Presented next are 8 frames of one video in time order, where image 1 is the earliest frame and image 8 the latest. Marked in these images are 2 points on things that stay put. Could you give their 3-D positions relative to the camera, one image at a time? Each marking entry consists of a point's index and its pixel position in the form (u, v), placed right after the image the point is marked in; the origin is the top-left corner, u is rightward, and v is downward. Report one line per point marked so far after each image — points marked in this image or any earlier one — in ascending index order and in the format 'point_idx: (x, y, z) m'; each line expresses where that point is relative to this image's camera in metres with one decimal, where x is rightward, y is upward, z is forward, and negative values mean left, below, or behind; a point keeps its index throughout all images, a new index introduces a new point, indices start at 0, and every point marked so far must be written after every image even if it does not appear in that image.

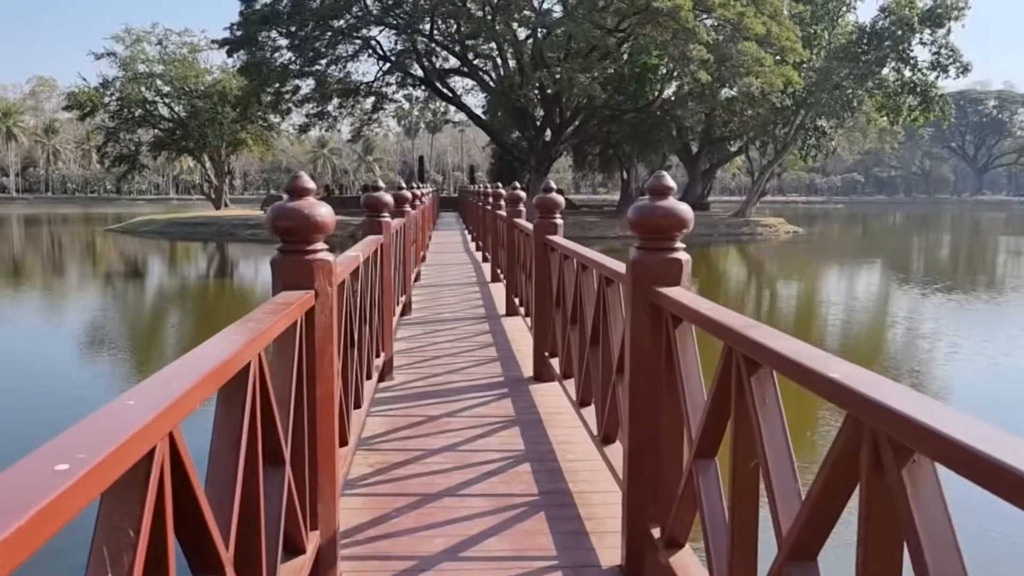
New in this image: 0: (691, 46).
0: (+4.0, +5.4, +19.9) m
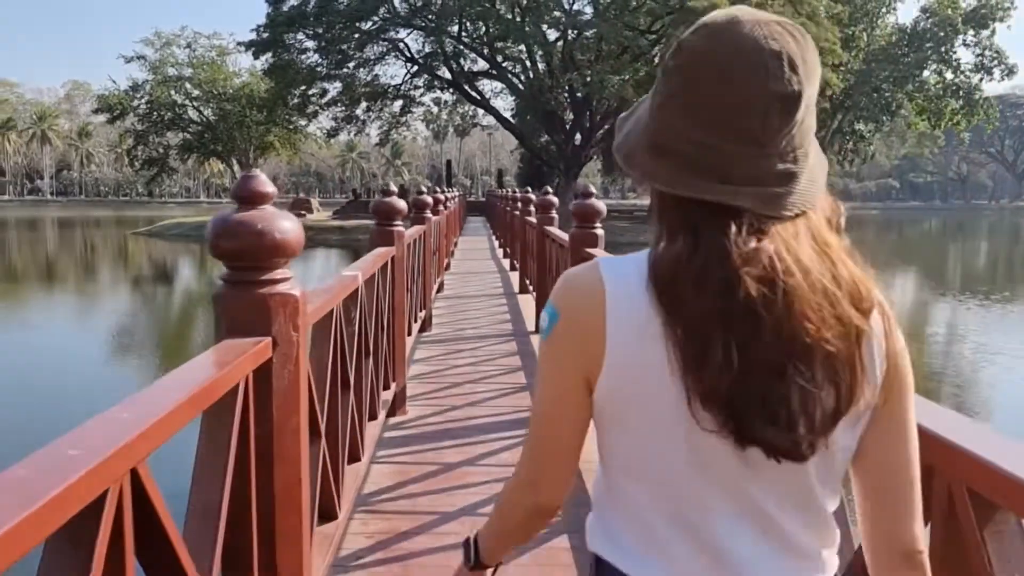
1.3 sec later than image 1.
0: (+4.6, +5.2, +19.3) m
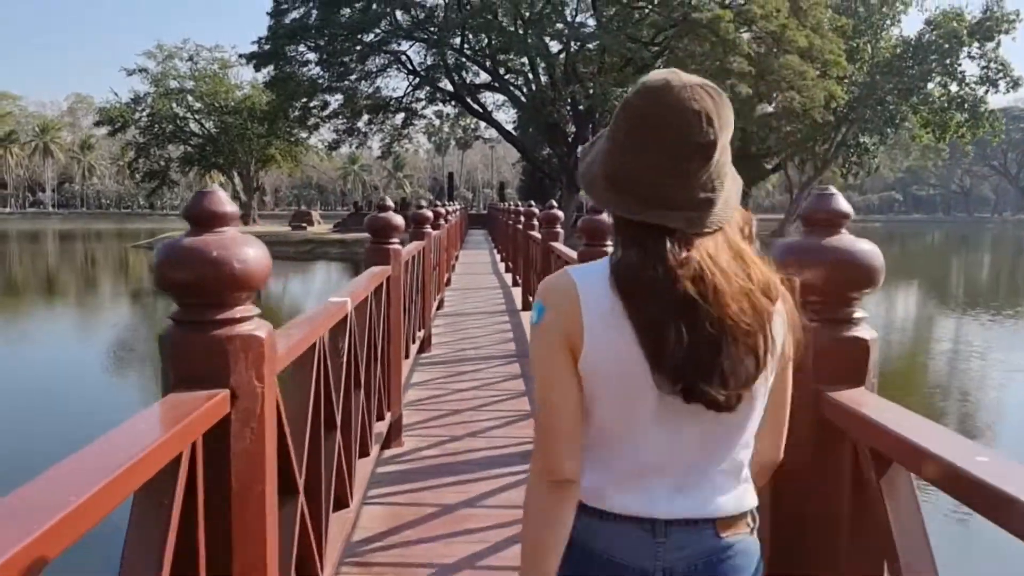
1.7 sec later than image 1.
0: (+4.7, +4.9, +19.1) m
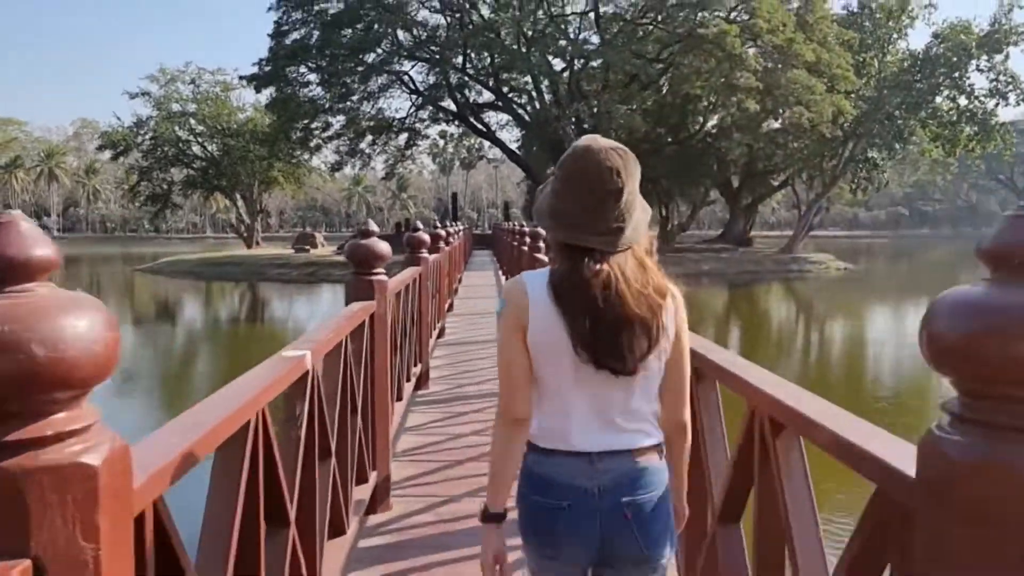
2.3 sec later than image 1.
0: (+4.8, +4.5, +18.8) m
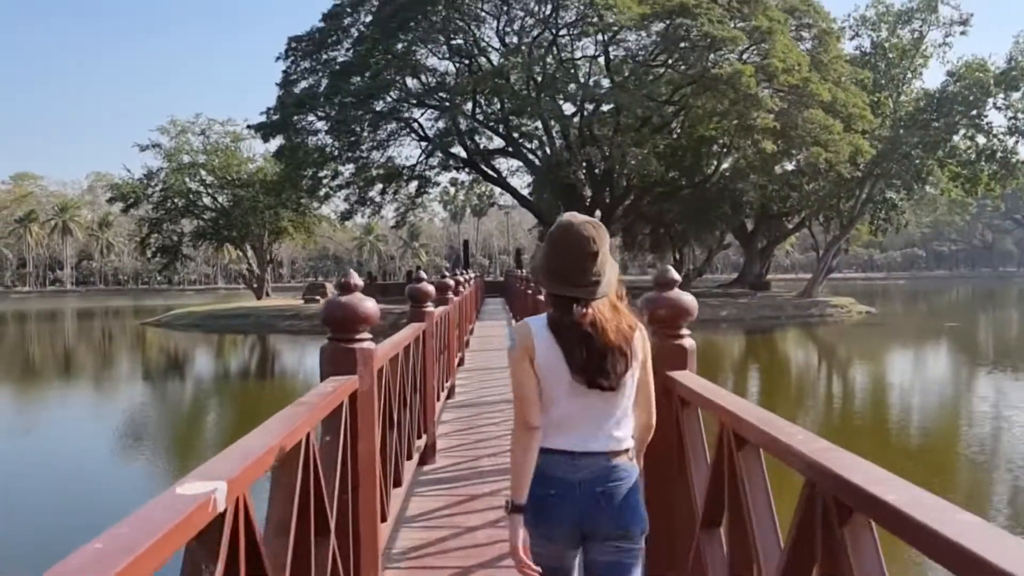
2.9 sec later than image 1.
0: (+5.0, +3.6, +18.4) m
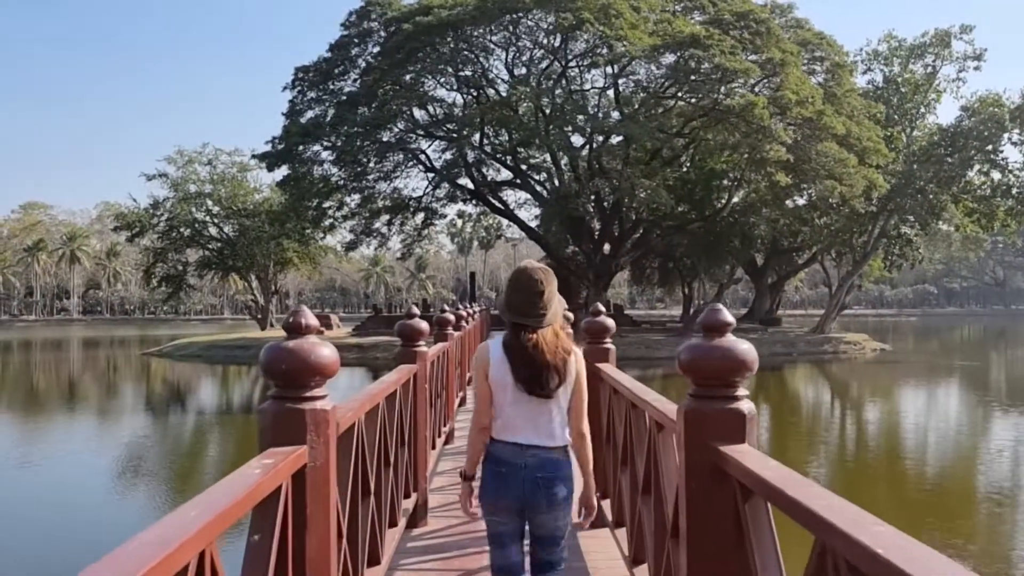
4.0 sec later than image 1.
0: (+5.1, +2.9, +18.0) m
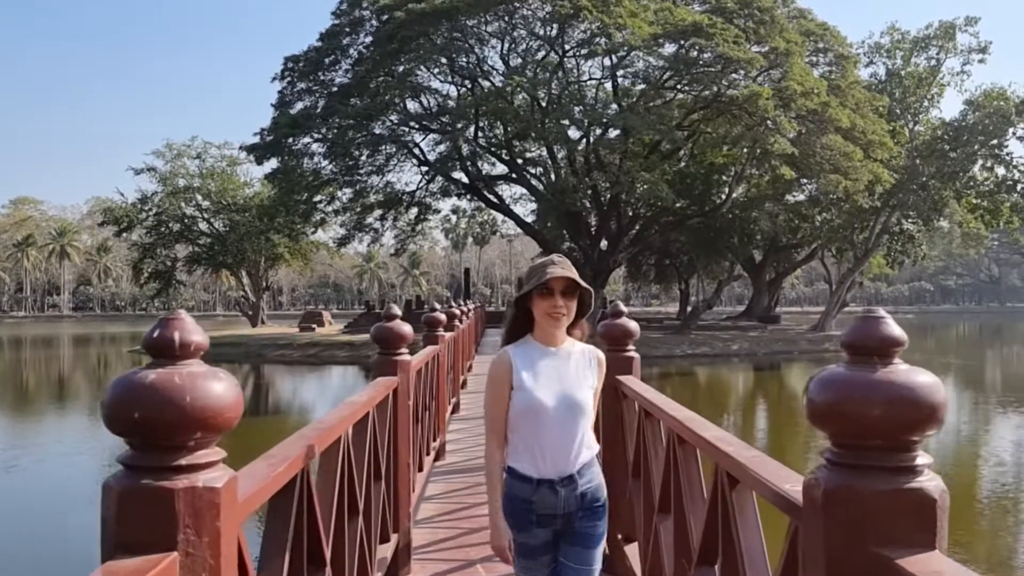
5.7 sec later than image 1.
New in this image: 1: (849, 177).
0: (+5.1, +2.9, +17.4) m
1: (+7.5, +2.5, +20.0) m
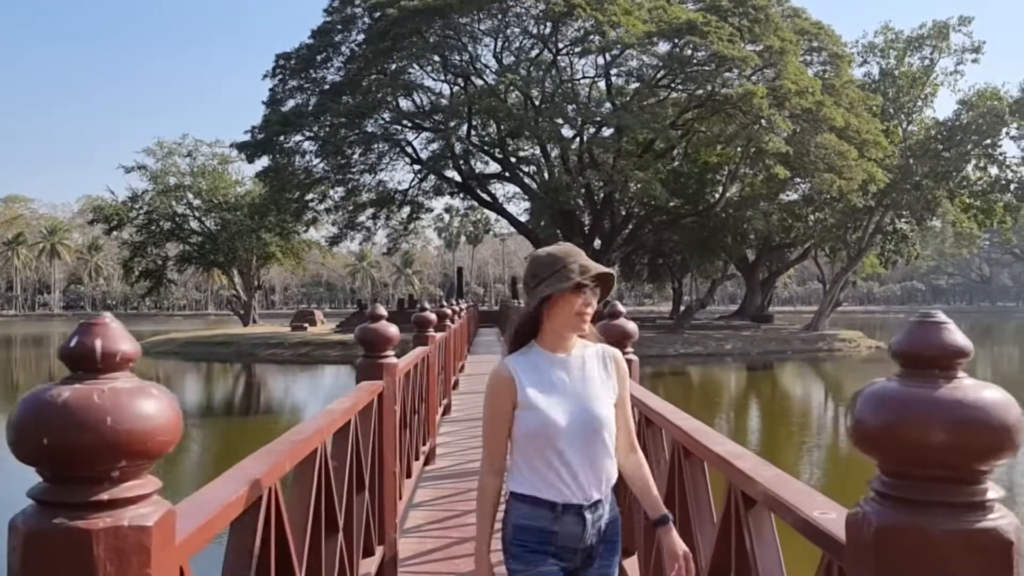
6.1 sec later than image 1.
0: (+4.9, +2.9, +17.3) m
1: (+7.4, +2.5, +19.9) m
